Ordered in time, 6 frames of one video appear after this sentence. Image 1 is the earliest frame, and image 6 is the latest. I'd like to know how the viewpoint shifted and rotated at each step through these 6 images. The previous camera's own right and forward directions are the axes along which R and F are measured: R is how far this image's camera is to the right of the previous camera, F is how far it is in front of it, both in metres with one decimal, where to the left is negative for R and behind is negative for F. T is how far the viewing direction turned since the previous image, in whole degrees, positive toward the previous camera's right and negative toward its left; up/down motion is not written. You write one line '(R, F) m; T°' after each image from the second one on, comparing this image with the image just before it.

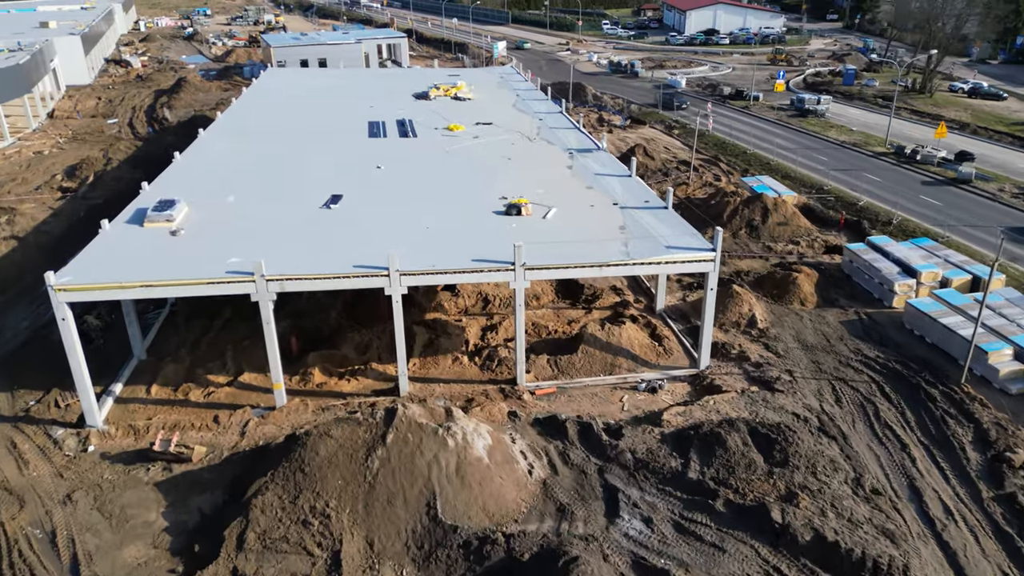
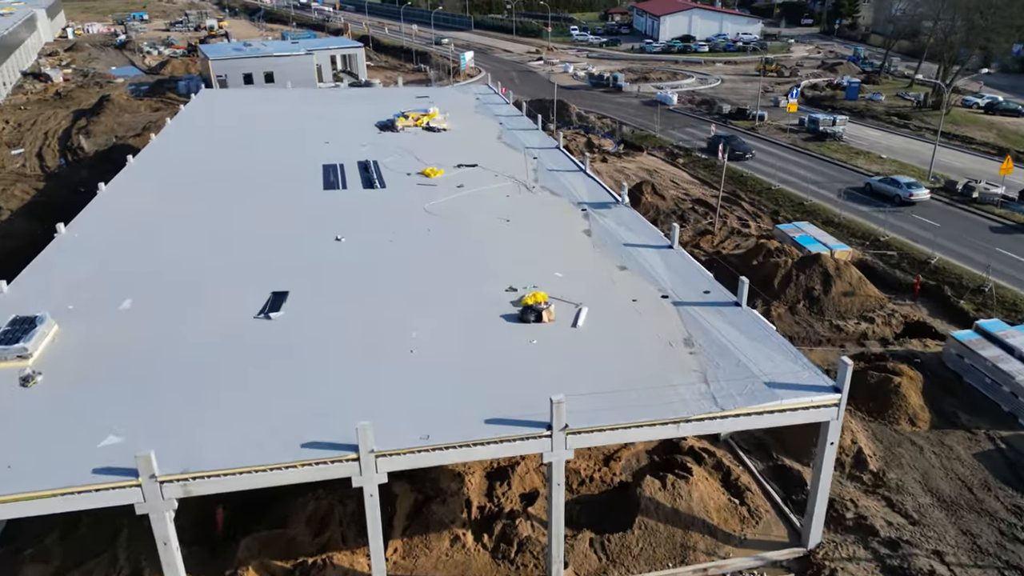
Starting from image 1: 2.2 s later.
(-1.0, +5.7) m; +3°
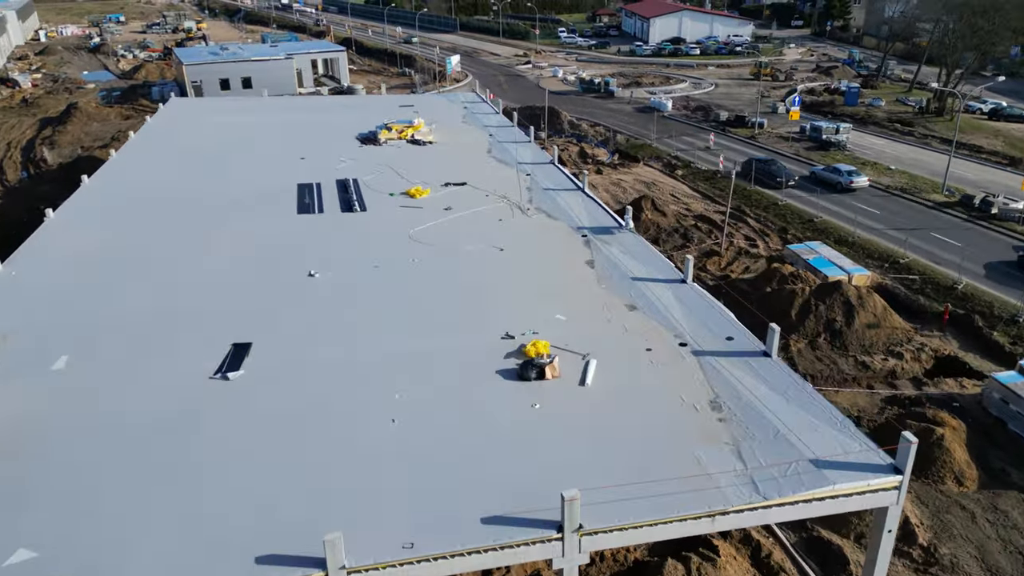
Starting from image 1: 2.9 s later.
(-0.2, +1.9) m; +1°
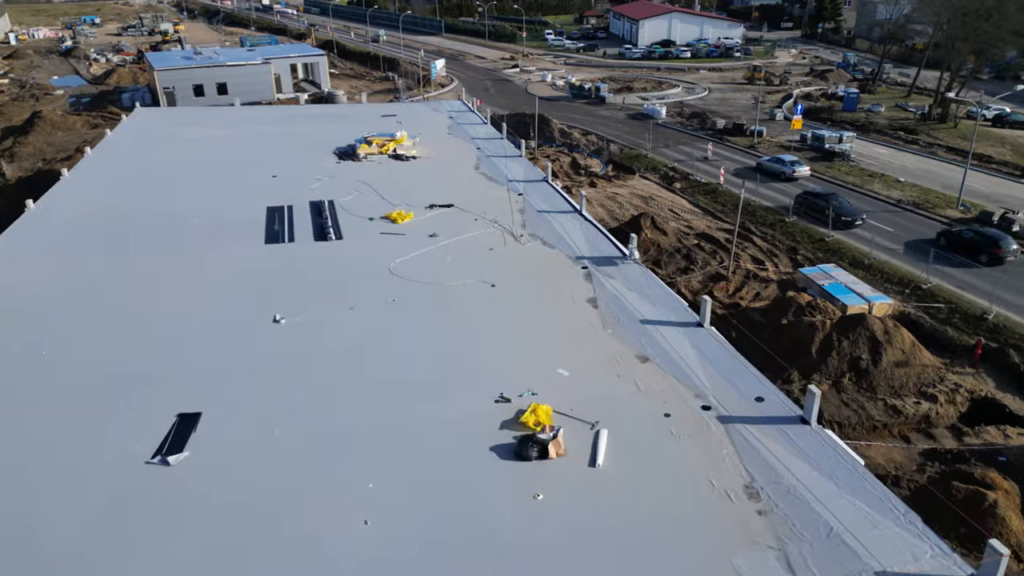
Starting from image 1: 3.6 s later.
(-0.1, +1.9) m; +1°
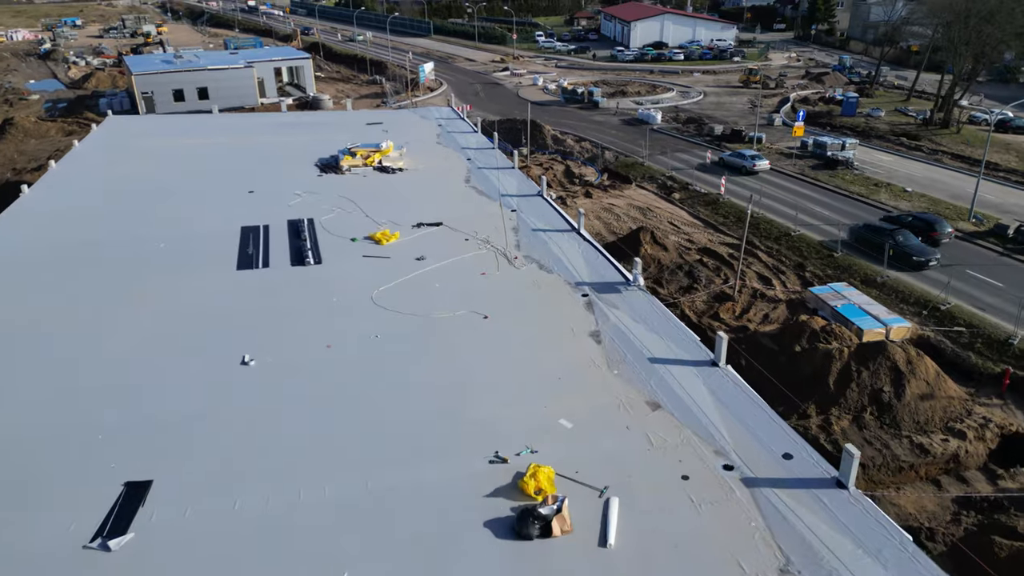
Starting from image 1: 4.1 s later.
(-0.1, +1.3) m; +1°
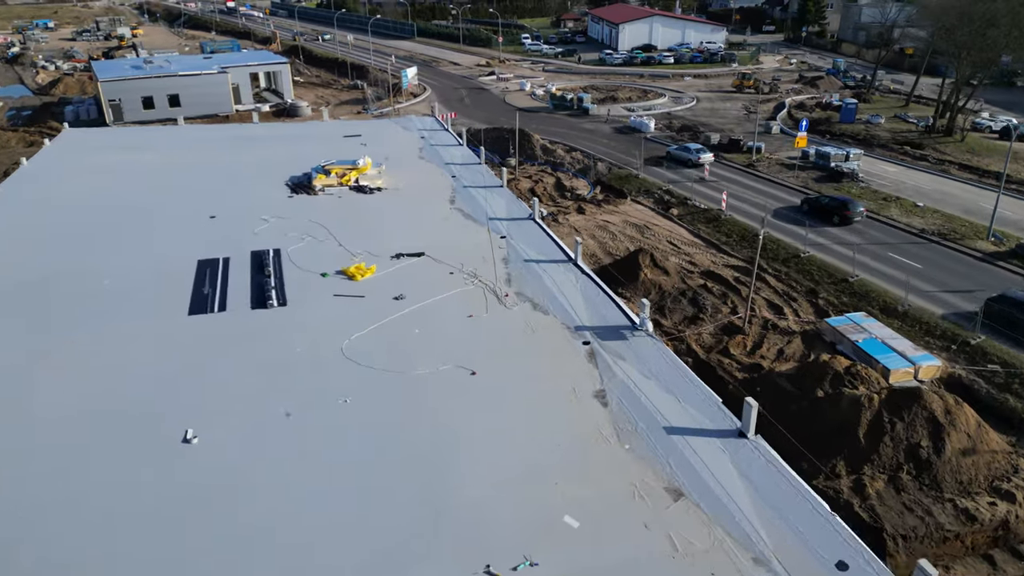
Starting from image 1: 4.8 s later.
(-0.1, +1.9) m; +1°
